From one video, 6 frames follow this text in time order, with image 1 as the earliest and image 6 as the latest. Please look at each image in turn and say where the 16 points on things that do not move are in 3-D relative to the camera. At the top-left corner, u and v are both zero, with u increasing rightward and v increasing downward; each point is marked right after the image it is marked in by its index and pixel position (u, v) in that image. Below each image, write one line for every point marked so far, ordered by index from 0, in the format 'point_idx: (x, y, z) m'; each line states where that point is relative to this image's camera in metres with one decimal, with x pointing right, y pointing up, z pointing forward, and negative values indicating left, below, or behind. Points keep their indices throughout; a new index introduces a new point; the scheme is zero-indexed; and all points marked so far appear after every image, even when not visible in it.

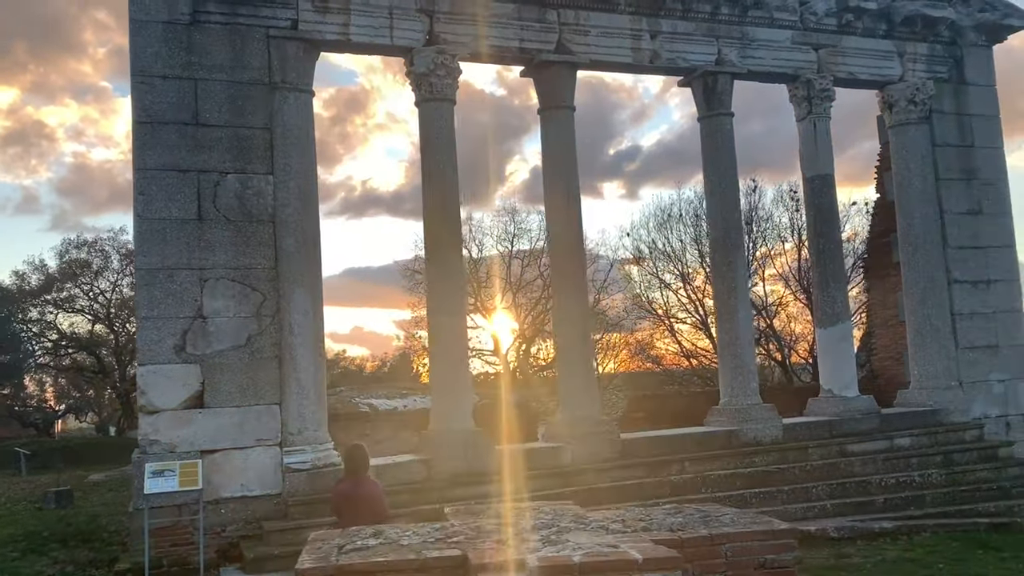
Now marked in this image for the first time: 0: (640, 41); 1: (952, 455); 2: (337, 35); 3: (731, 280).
0: (+1.8, +3.5, +12.6) m
1: (+6.5, -2.5, +12.9) m
2: (-2.2, +3.1, +10.9) m
3: (+3.2, +0.1, +12.9) m
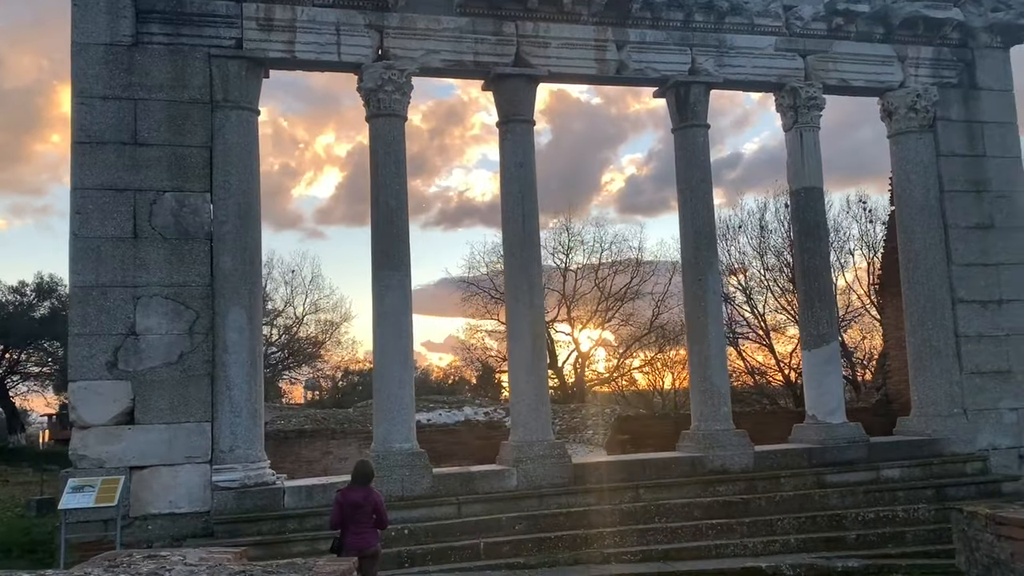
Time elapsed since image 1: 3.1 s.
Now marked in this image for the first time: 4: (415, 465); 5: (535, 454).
0: (+1.3, +3.3, +12.2) m
1: (+5.9, -2.7, +12.0) m
2: (-2.9, +2.9, +10.9) m
3: (+2.7, -0.2, +12.3) m
4: (-1.2, -2.2, +10.7) m
5: (+0.3, -2.1, +11.1) m
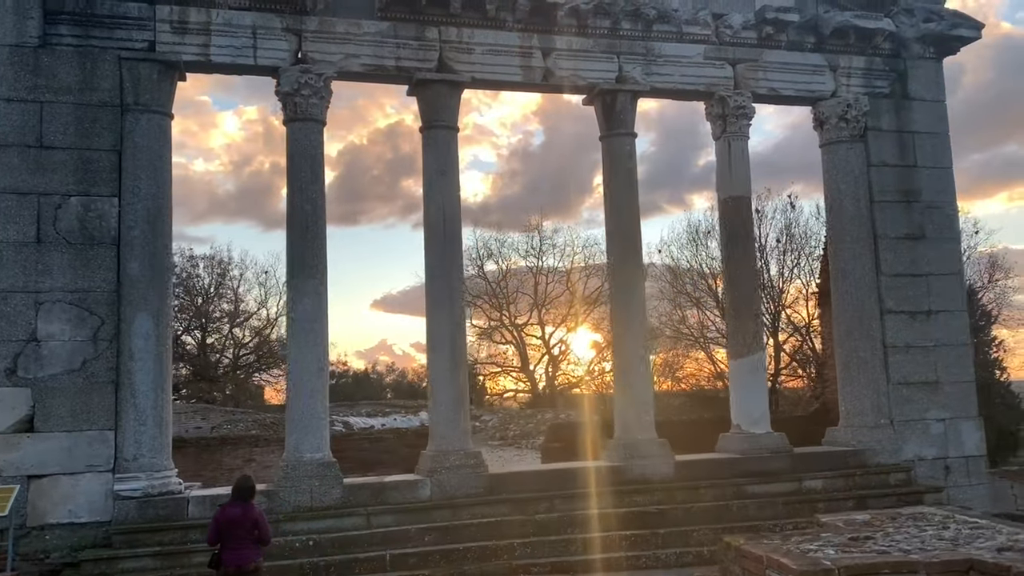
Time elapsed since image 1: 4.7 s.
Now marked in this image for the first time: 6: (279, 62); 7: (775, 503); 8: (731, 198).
0: (+0.2, +3.2, +12.1) m
1: (+4.8, -2.9, +12.0) m
2: (-3.9, +2.8, +10.8) m
3: (+1.6, -0.3, +12.2) m
4: (-2.2, -2.2, +10.5) m
5: (-0.8, -2.2, +11.0) m
6: (-3.0, +2.9, +11.1) m
7: (+3.5, -2.8, +11.6) m
8: (+3.2, +1.3, +12.8) m
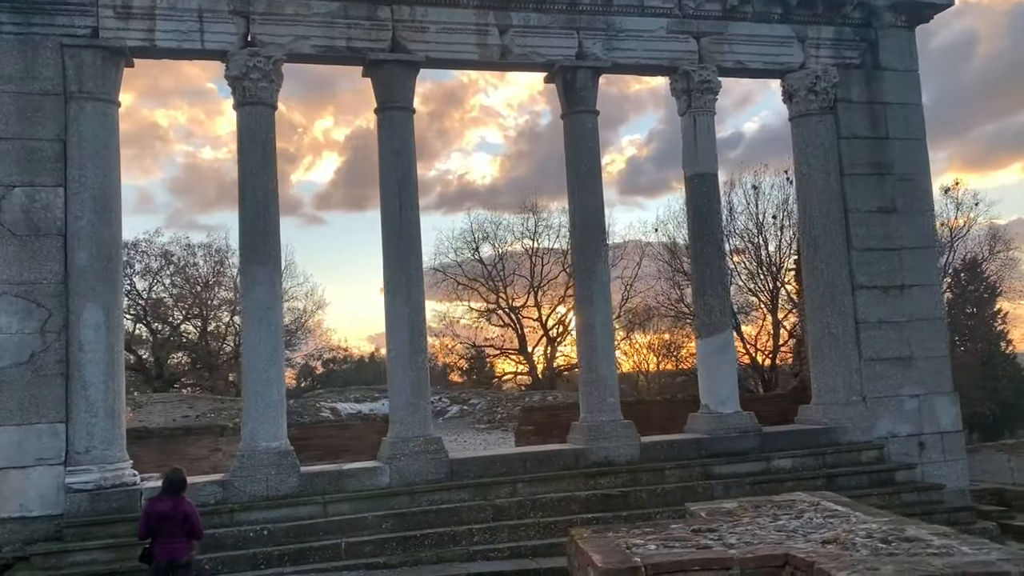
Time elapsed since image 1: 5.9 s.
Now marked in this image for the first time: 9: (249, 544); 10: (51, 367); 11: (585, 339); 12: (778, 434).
0: (-0.4, +3.4, +11.9) m
1: (+4.4, -2.6, +11.8) m
2: (-4.5, +3.0, +10.6) m
3: (+1.1, 0.0, +12.0) m
4: (-2.7, -2.1, +10.4) m
5: (-1.3, -2.0, +10.9) m
6: (-3.6, +3.0, +10.9) m
7: (+3.0, -2.5, +11.4) m
8: (+2.6, +1.6, +12.6) m
9: (-2.9, -2.8, +9.8) m
10: (-5.2, -0.9, +10.0) m
11: (+1.0, -0.7, +12.0) m
12: (+3.7, -2.0, +12.2) m
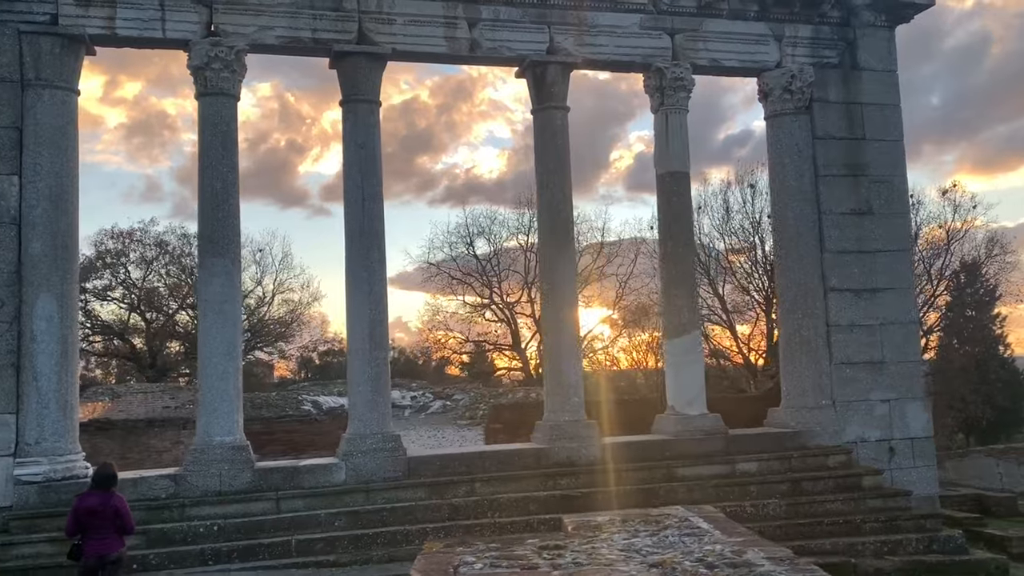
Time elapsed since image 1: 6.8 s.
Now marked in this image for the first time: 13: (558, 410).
0: (-0.8, +3.5, +11.7) m
1: (+3.8, -2.6, +11.6) m
2: (-4.9, +3.1, +10.5) m
3: (+0.6, 0.0, +11.9) m
4: (-3.3, -2.0, +10.3) m
5: (-1.8, -2.0, +10.8) m
6: (-4.0, +3.1, +10.8) m
7: (+2.5, -2.6, +11.3) m
8: (+2.2, +1.6, +12.4) m
9: (-3.4, -2.8, +9.6) m
10: (-5.7, -0.8, +9.9) m
11: (+0.5, -0.7, +11.9) m
12: (+3.2, -2.1, +12.1) m
13: (+0.6, -1.6, +11.8) m
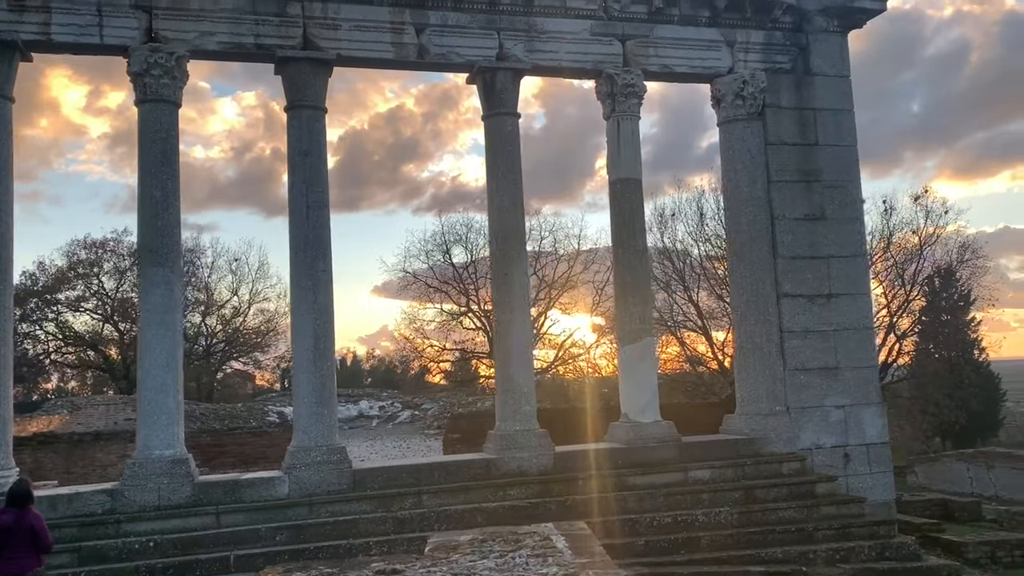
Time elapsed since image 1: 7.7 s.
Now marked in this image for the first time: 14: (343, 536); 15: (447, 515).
0: (-1.5, +3.3, +11.6) m
1: (+3.2, -2.7, +11.6) m
2: (-5.6, +3.0, +10.3) m
3: (-0.1, -0.1, +11.8) m
4: (-3.9, -2.1, +10.1) m
5: (-2.4, -2.1, +10.6) m
6: (-4.7, +3.0, +10.6) m
7: (+1.8, -2.6, +11.2) m
8: (+1.5, +1.5, +12.3) m
9: (-4.1, -2.9, +9.4) m
10: (-6.3, -0.9, +9.6) m
11: (-0.1, -0.8, +11.7) m
12: (+2.5, -2.1, +12.0) m
13: (0.0, -1.7, +11.6) m
14: (-1.9, -2.8, +10.1) m
15: (-0.8, -2.7, +10.4) m
